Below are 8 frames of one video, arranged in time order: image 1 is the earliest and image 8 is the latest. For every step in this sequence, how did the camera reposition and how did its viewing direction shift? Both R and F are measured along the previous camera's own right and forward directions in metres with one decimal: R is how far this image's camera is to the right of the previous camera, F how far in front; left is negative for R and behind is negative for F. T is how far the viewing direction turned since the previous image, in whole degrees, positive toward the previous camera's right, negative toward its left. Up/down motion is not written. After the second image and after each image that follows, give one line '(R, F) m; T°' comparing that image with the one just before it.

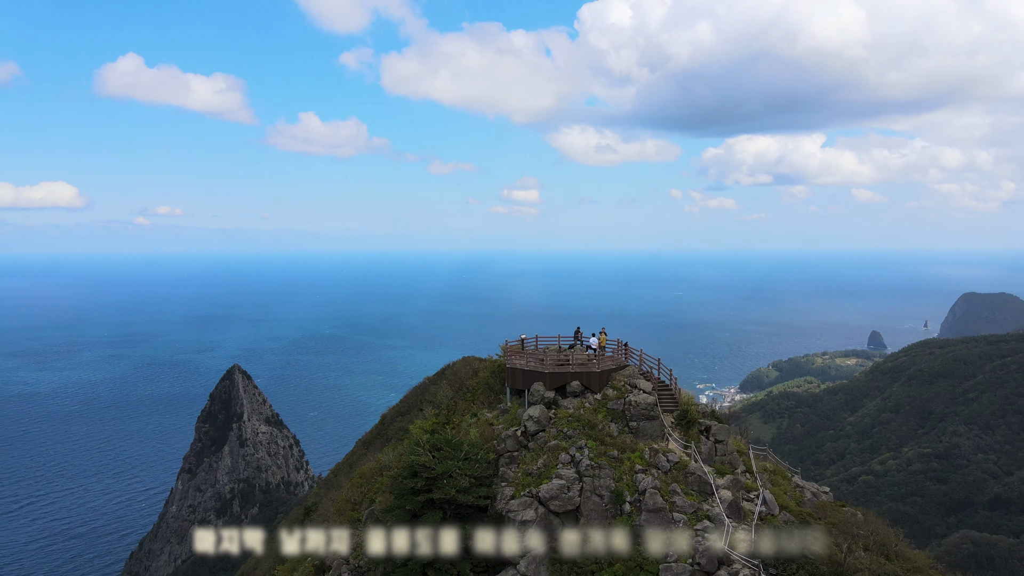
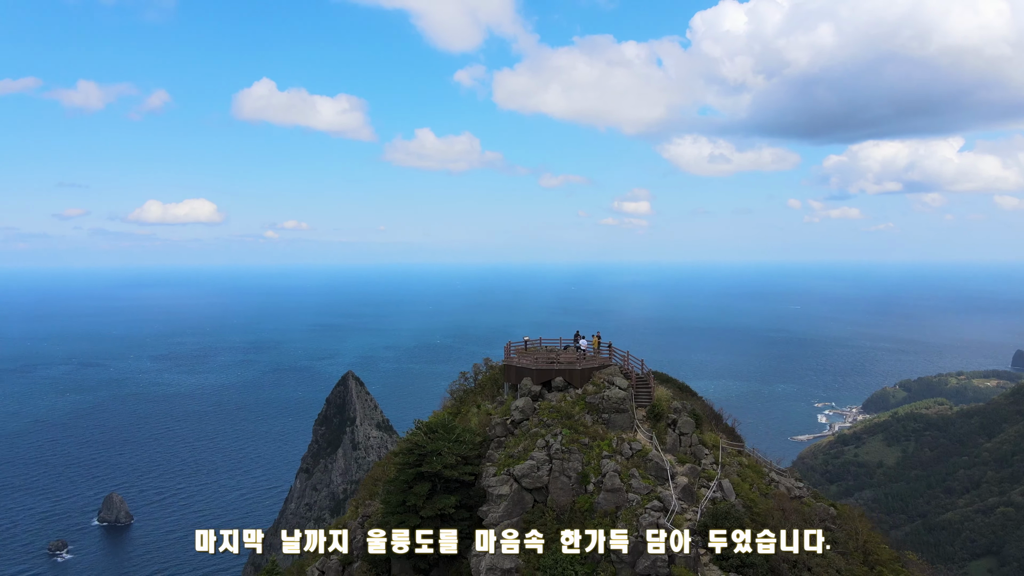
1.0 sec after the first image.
(+2.7, -2.1) m; -9°
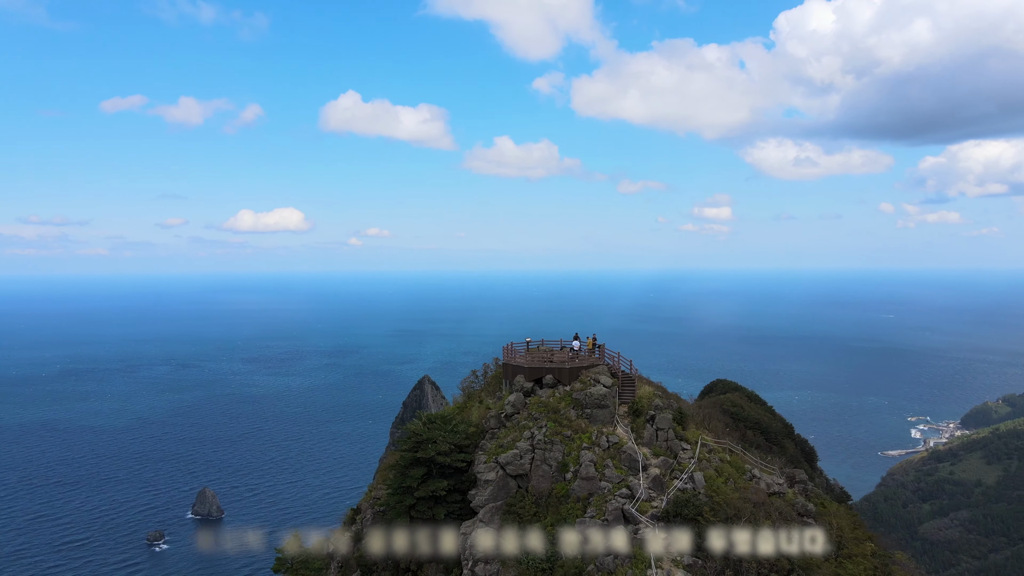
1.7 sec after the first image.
(+2.1, -1.5) m; -6°
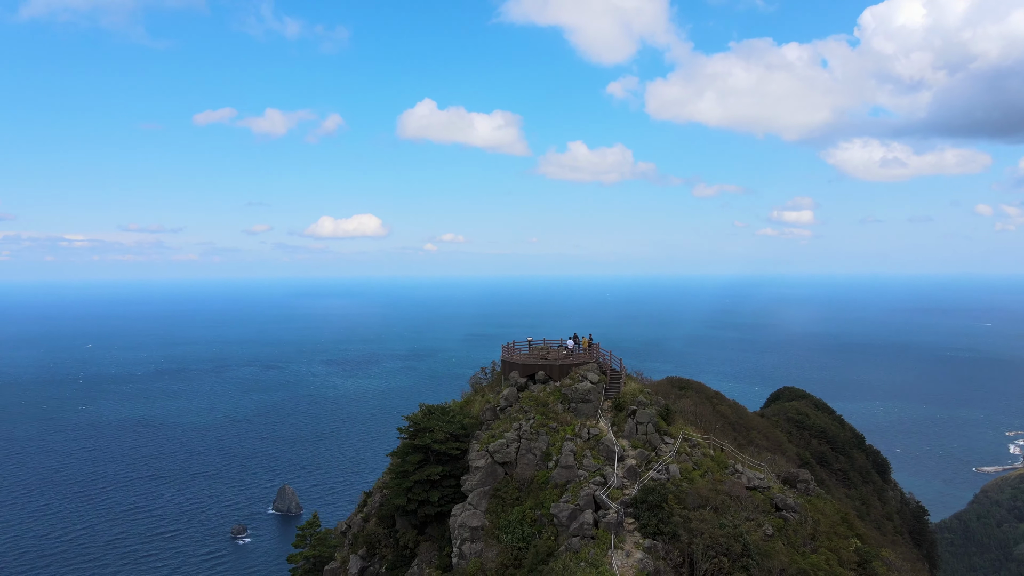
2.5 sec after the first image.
(+2.1, -1.3) m; -6°
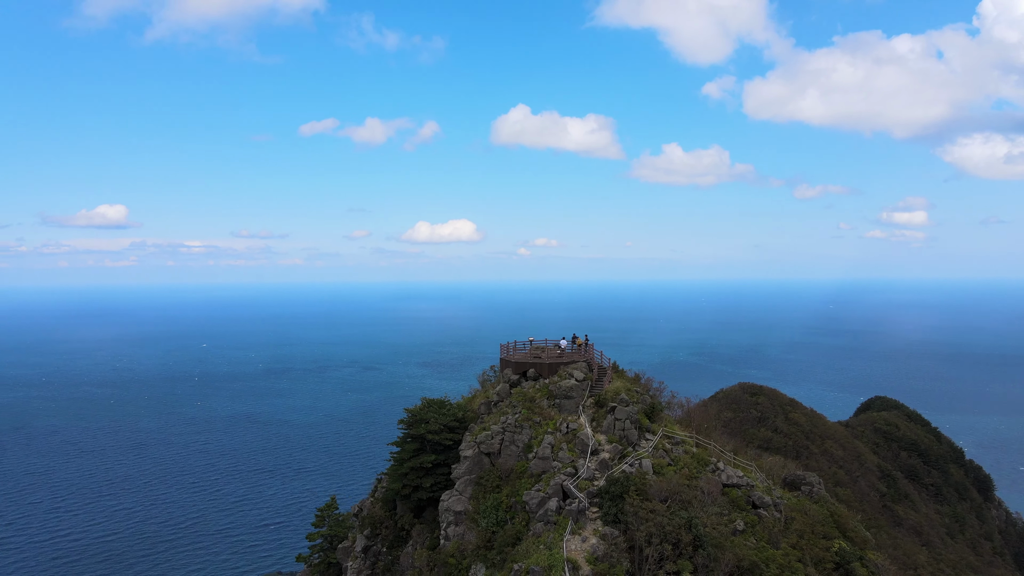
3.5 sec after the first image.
(+2.9, -1.2) m; -7°
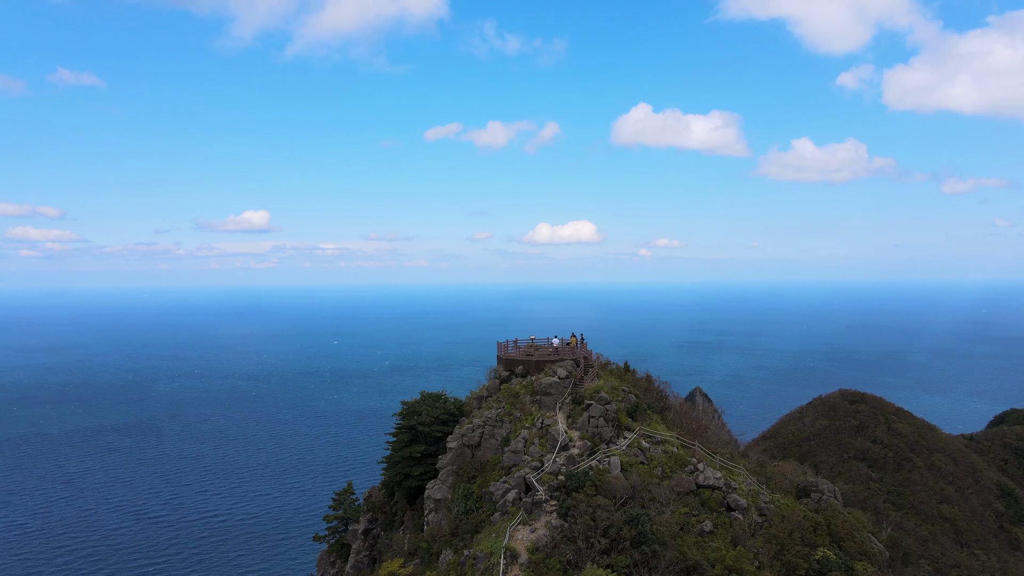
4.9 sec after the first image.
(+3.9, -0.5) m; -9°
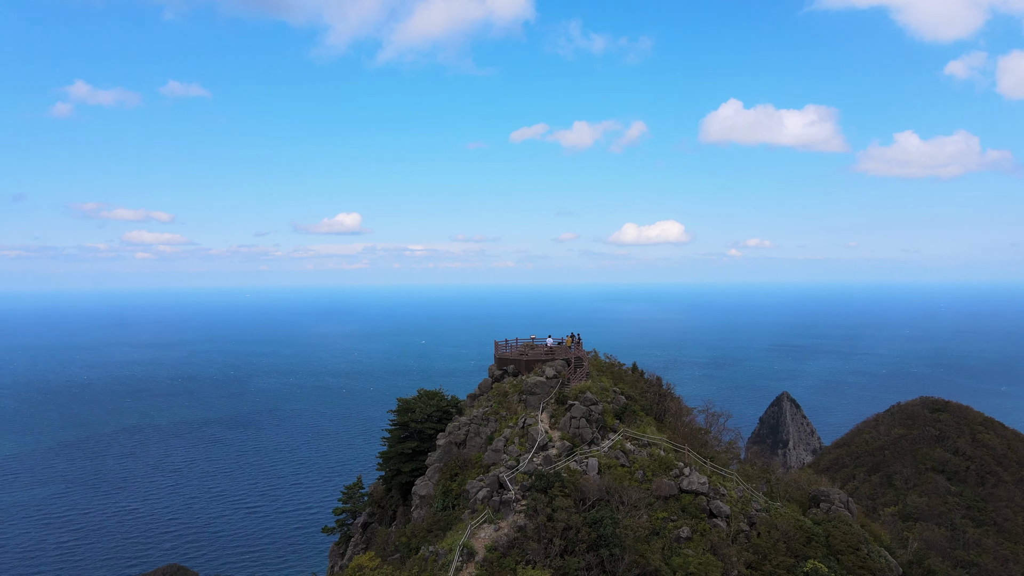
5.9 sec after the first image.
(+2.8, +0.2) m; -7°
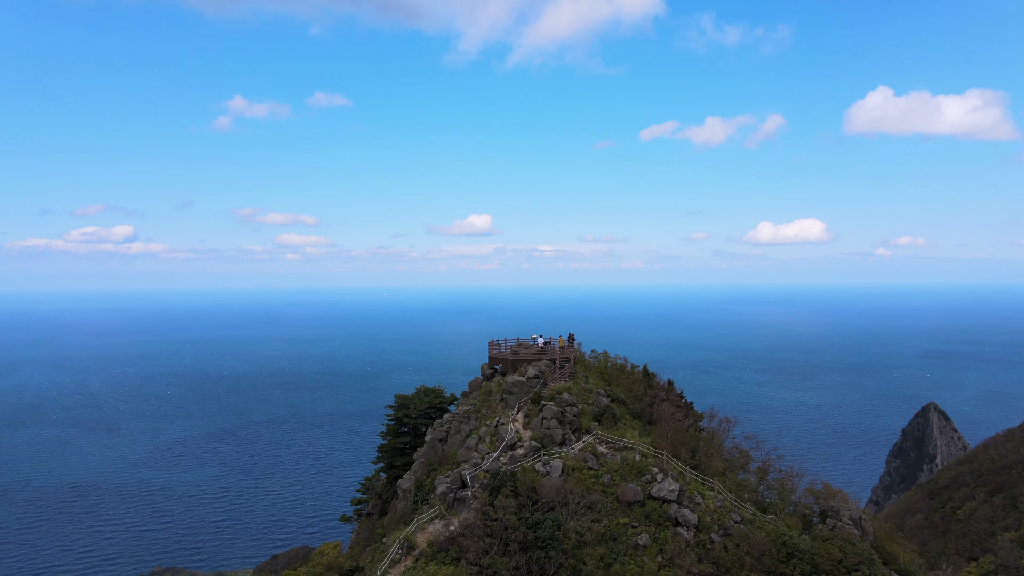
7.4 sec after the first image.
(+4.1, +0.4) m; -10°
